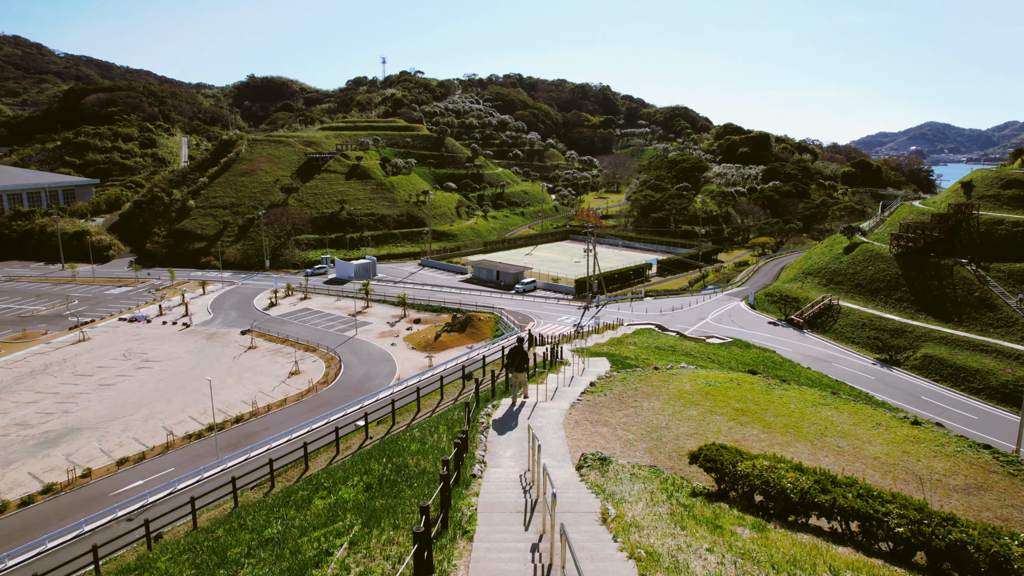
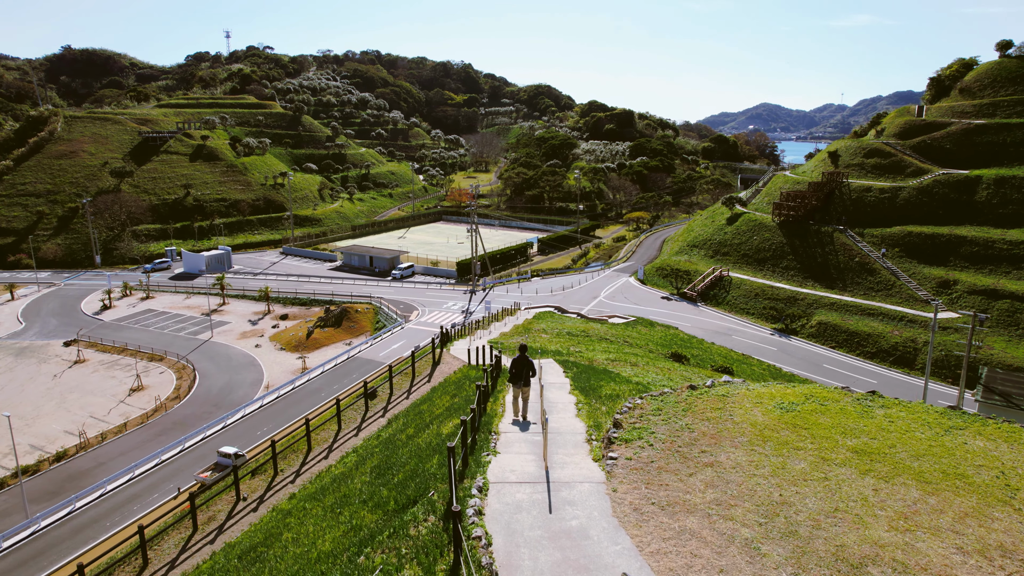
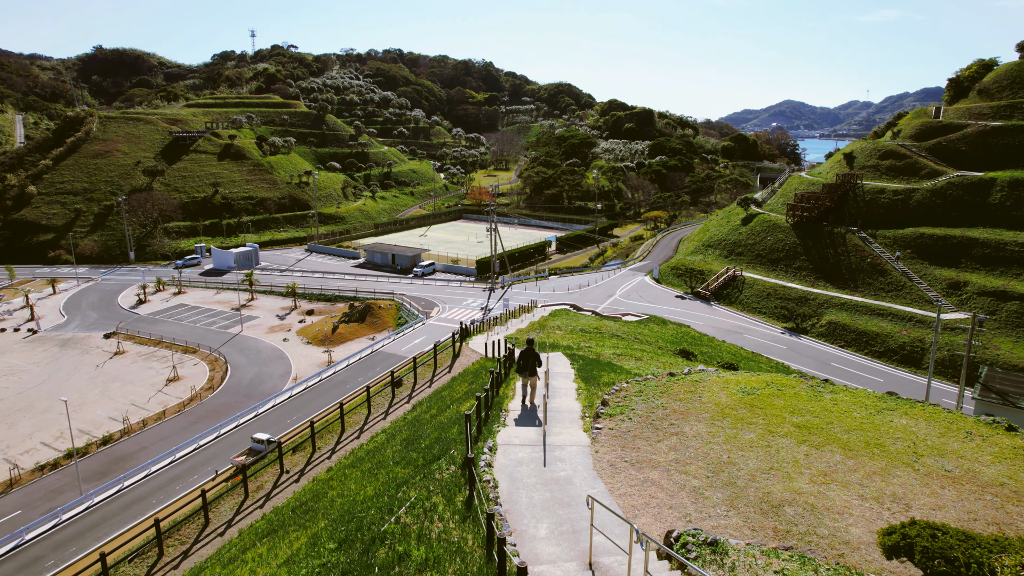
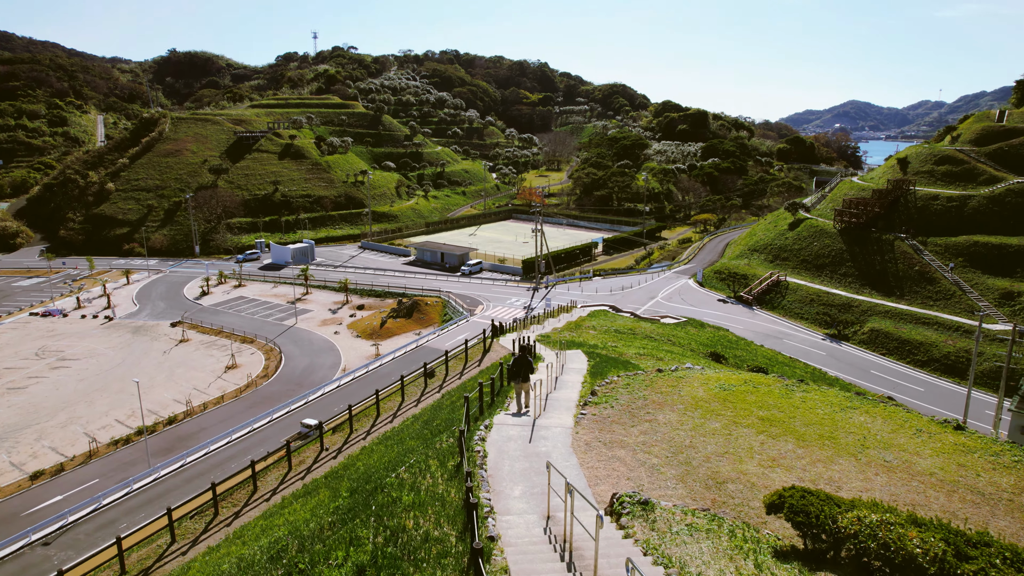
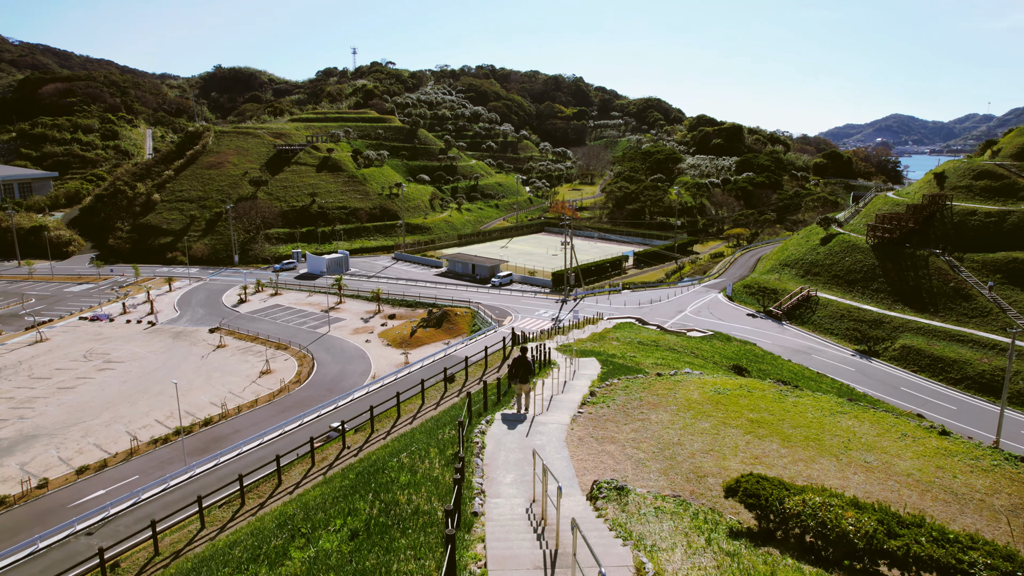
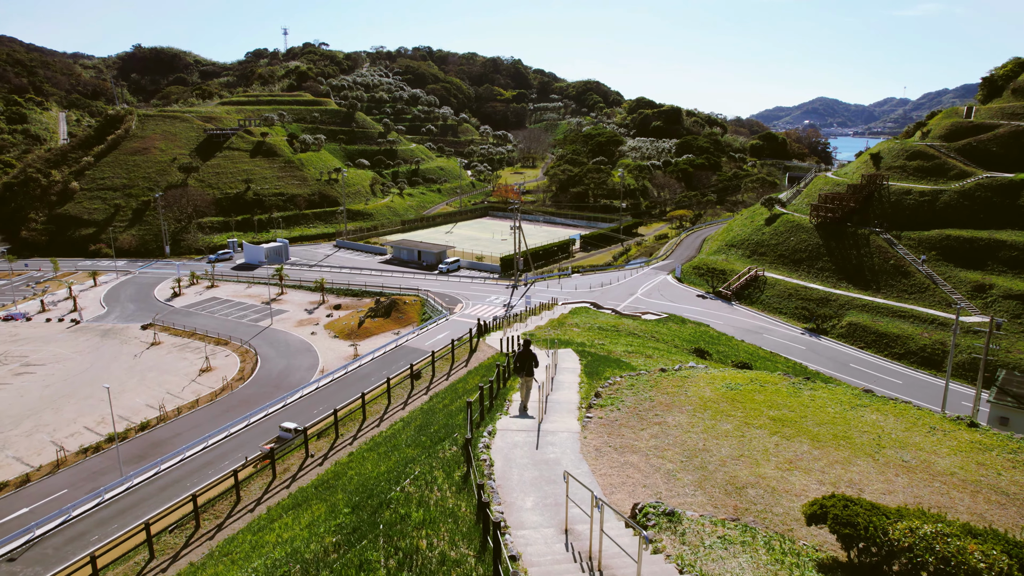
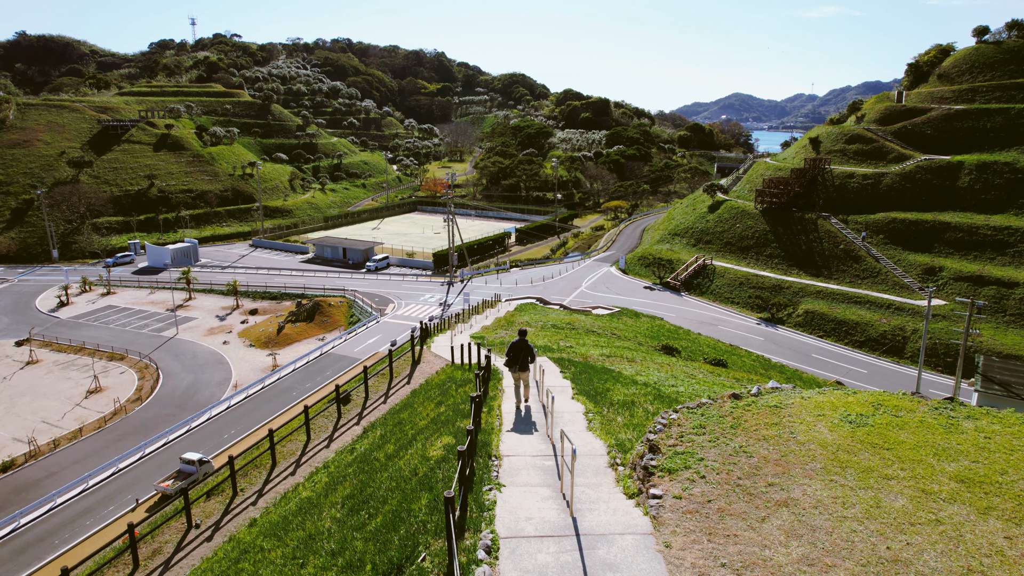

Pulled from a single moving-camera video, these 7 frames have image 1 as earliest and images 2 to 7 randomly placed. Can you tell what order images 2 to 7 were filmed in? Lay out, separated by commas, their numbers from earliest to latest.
5, 4, 6, 3, 2, 7
